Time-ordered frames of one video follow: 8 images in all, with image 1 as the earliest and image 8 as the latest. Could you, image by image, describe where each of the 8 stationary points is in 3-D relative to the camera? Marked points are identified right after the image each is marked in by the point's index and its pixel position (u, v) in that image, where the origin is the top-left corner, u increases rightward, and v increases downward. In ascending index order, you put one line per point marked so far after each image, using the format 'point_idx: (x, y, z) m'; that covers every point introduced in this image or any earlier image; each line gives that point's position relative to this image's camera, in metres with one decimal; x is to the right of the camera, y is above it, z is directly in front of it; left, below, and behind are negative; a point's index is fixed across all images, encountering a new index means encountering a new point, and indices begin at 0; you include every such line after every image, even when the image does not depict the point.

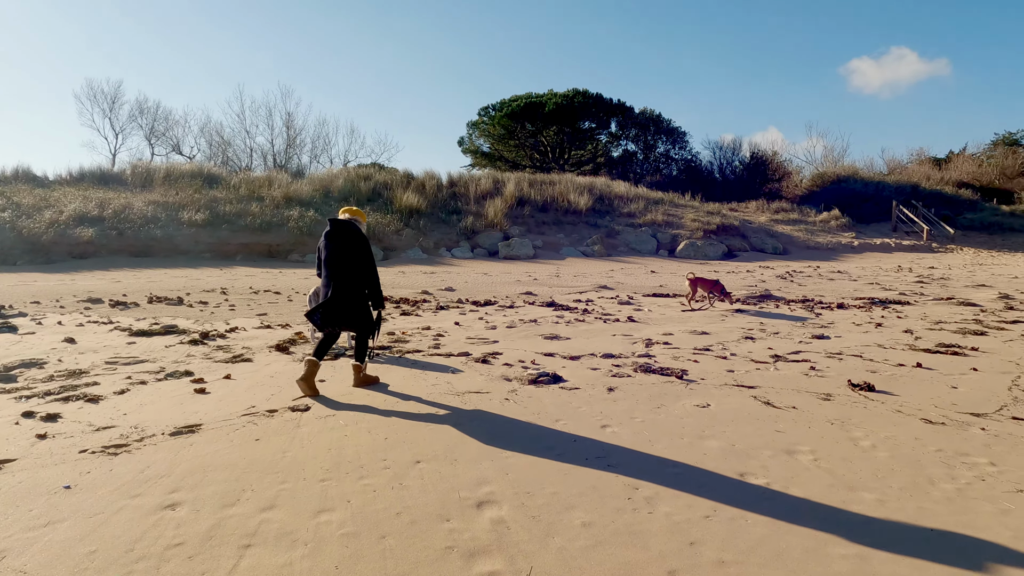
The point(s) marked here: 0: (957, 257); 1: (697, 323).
0: (+9.1, +0.6, +13.5) m
1: (+1.7, -0.3, +6.0) m
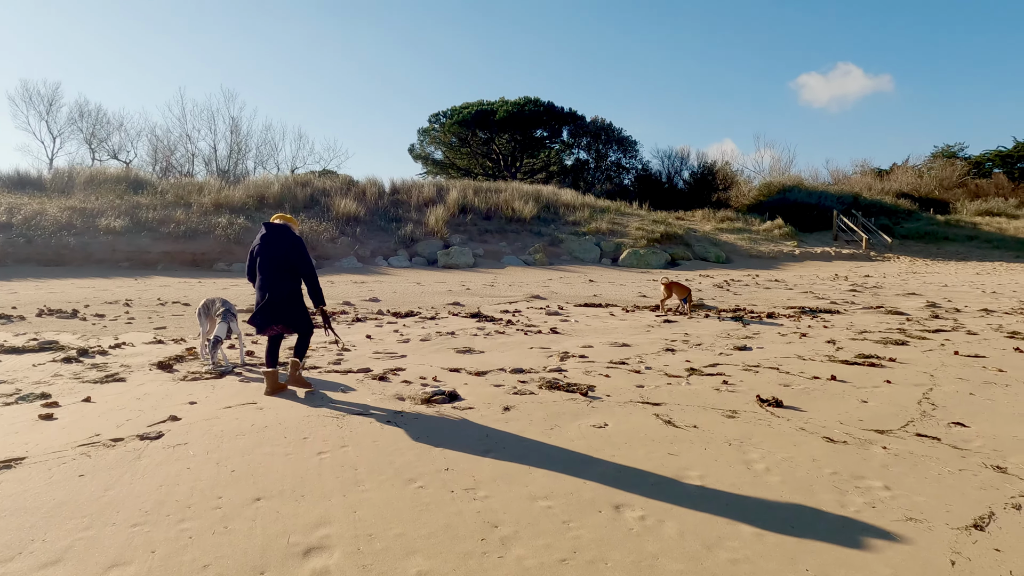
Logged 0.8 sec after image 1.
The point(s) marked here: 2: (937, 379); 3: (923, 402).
0: (+7.9, +0.5, +13.7) m
1: (+0.9, -0.4, +5.8) m
2: (+2.8, -0.6, +4.3) m
3: (+2.3, -0.6, +3.8) m
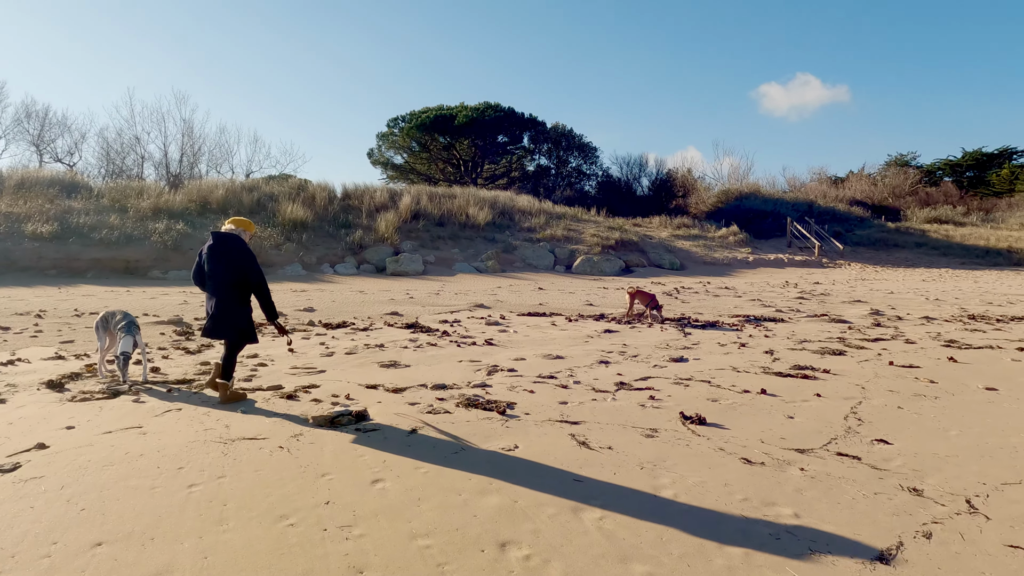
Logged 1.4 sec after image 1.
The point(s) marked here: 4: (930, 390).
0: (+7.0, +0.3, +13.9) m
1: (+0.4, -0.5, +5.7) m
2: (+2.3, -0.7, +4.2) m
3: (+1.9, -0.7, +3.7) m
4: (+2.7, -0.7, +4.3) m
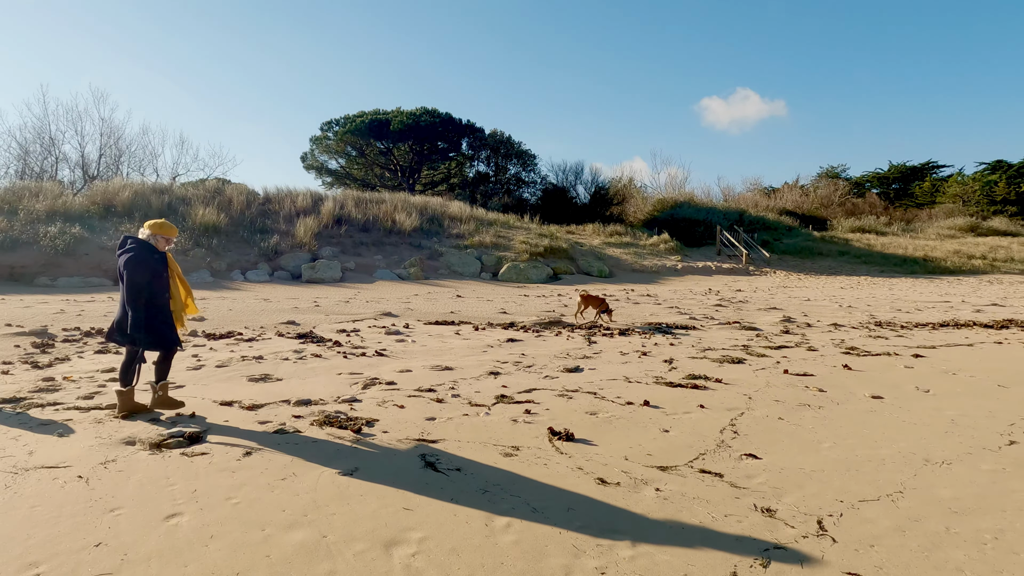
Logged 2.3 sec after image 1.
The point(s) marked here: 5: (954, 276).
0: (+5.4, +0.2, +14.1) m
1: (-0.5, -0.6, +5.4) m
2: (+1.5, -0.7, +4.1) m
3: (+1.1, -0.8, +3.5) m
4: (+2.0, -0.7, +4.3) m
5: (+10.7, +0.3, +16.0) m
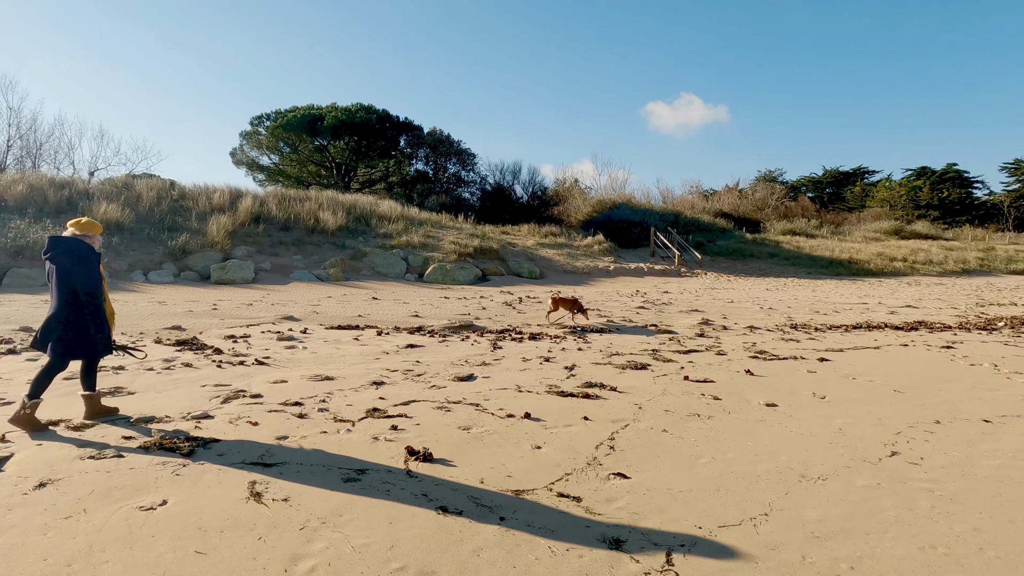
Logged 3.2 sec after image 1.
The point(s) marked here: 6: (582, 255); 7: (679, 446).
0: (+4.0, +0.1, +14.1) m
1: (-1.3, -0.6, +5.0) m
2: (+0.8, -0.7, +3.9) m
3: (+0.5, -0.8, +3.3) m
4: (+1.2, -0.7, +4.1) m
5: (+9.1, +0.2, +16.5) m
6: (+1.7, +0.8, +16.1) m
7: (+0.8, -0.8, +3.3) m
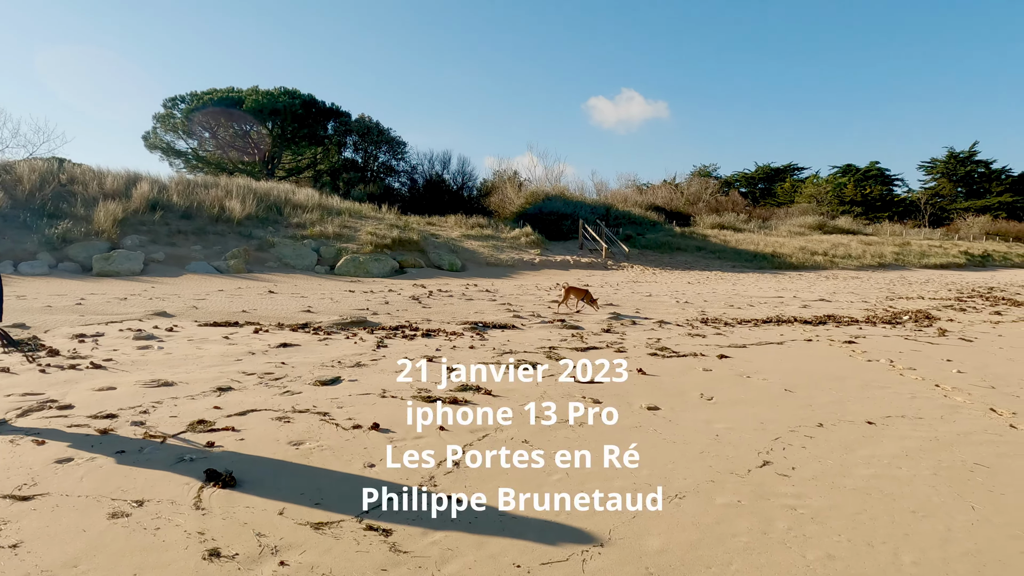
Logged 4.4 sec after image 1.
0: (+2.3, +0.3, +14.0) m
1: (-2.2, -0.5, +4.5) m
2: (0.0, -0.7, +3.6) m
3: (-0.3, -0.8, +2.9) m
4: (+0.4, -0.7, +3.8) m
5: (+7.2, +0.4, +16.8) m
6: (-0.1, +1.0, +15.7) m
7: (+0.1, -0.8, +3.0) m
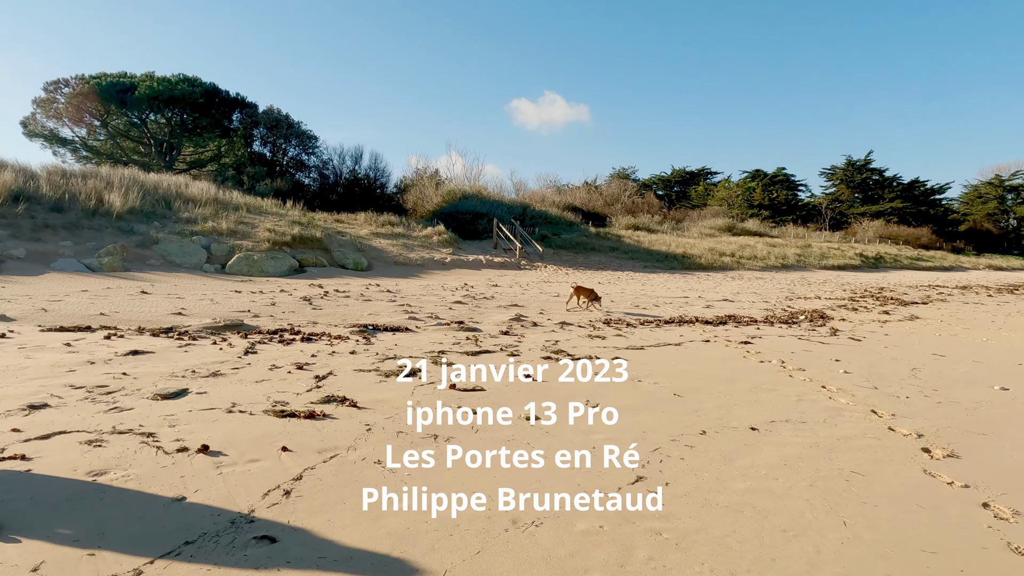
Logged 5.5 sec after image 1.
0: (+0.4, +0.3, +13.8) m
1: (-3.0, -0.5, +3.9) m
2: (-0.7, -0.7, +3.2) m
3: (-0.9, -0.8, +2.5) m
4: (-0.3, -0.7, +3.4) m
5: (+5.0, +0.4, +17.1) m
6: (-2.2, +1.0, +15.3) m
7: (-0.5, -0.8, +2.6) m
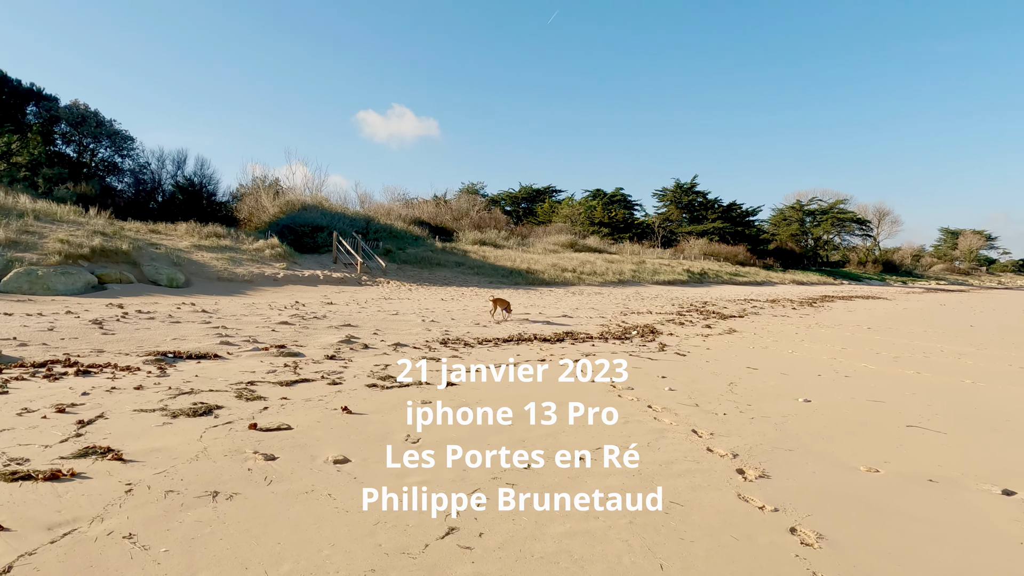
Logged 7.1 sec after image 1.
0: (-2.8, -0.1, +13.2) m
1: (-3.9, -0.7, +2.8) m
2: (-1.5, -0.8, +2.6) m
3: (-1.6, -0.9, +1.9) m
4: (-1.2, -0.8, +2.9) m
5: (+0.9, 0.0, +17.5) m
6: (-5.6, +0.6, +14.1) m
7: (-1.2, -0.9, +2.1) m
